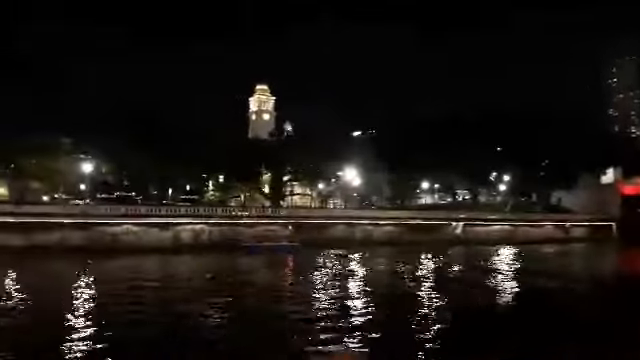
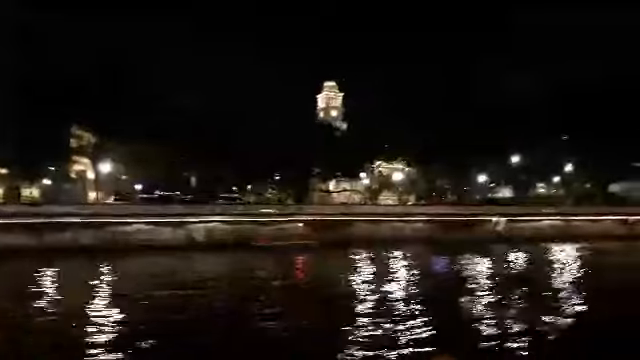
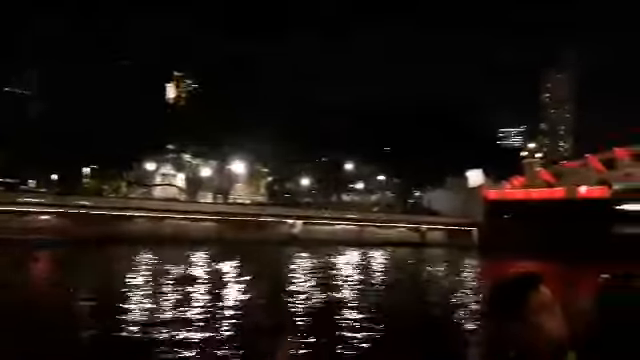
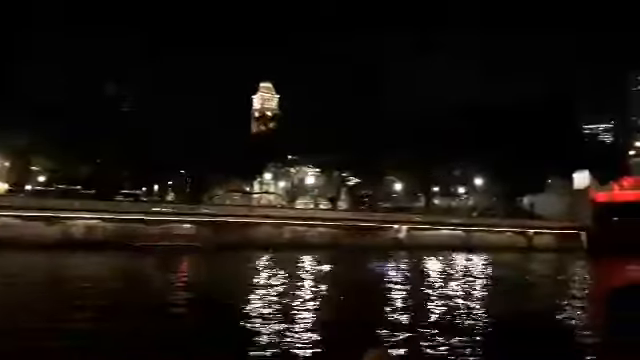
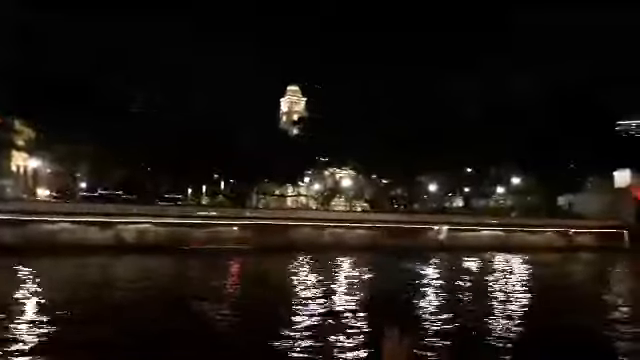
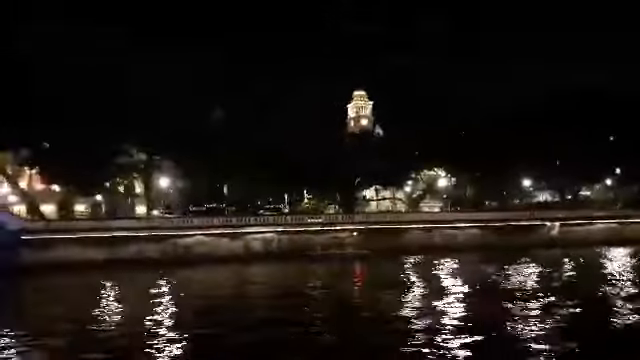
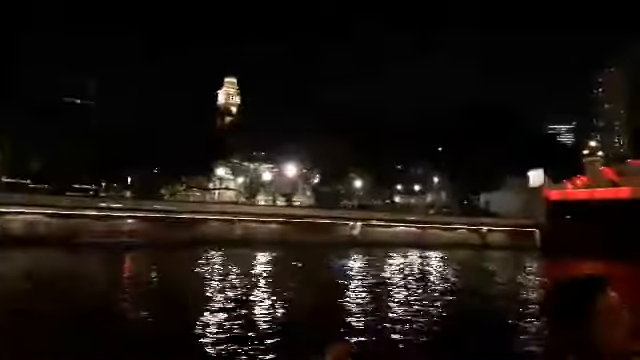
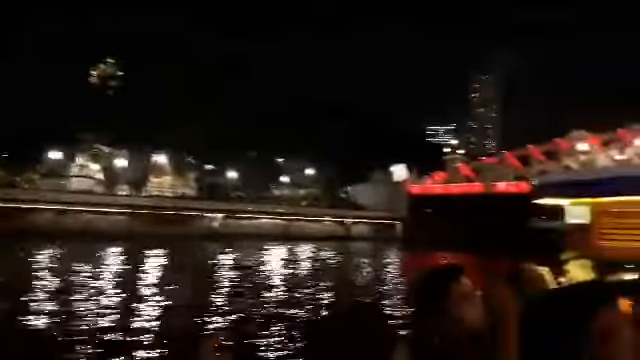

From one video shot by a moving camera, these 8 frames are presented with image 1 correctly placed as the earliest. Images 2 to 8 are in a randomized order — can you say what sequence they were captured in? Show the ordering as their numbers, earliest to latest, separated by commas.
6, 2, 5, 4, 7, 3, 8
